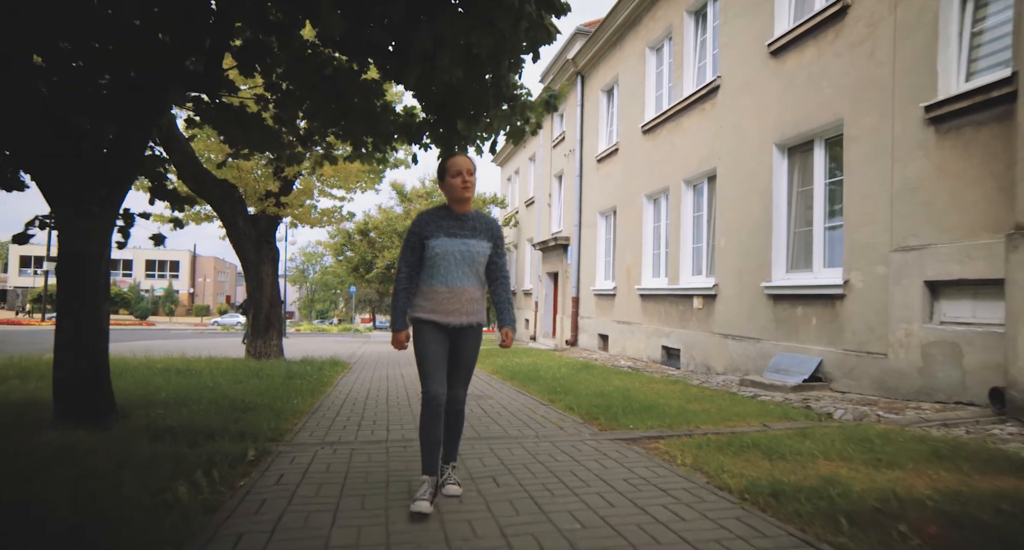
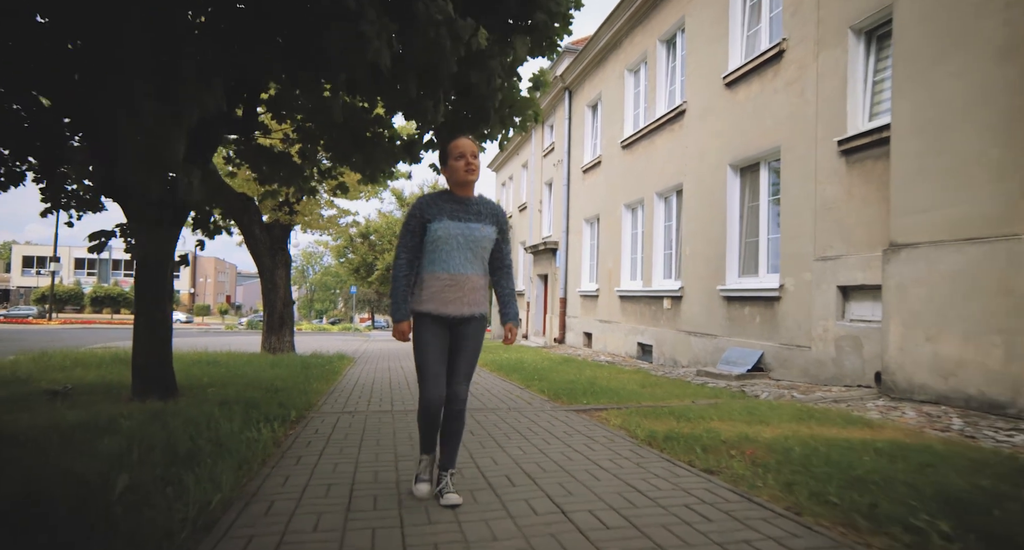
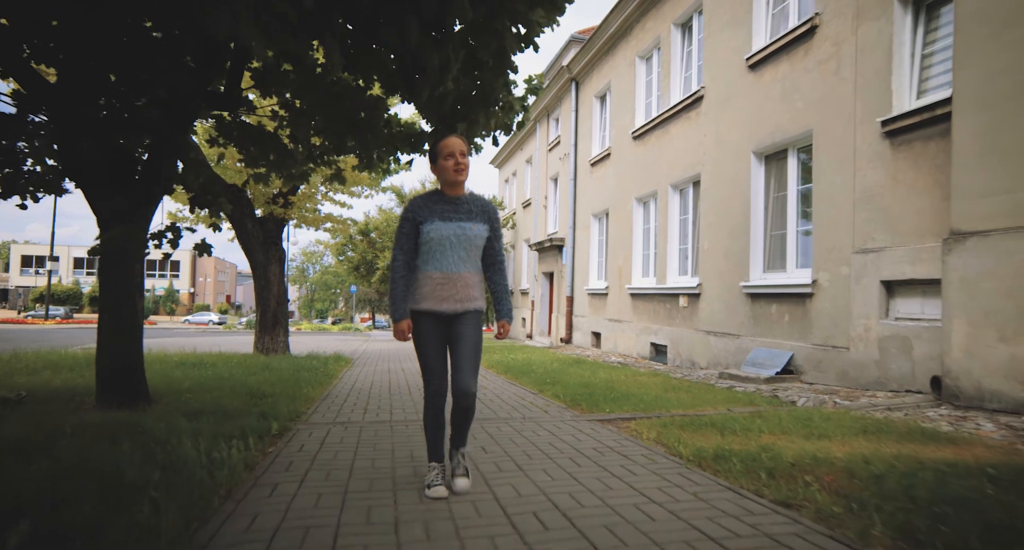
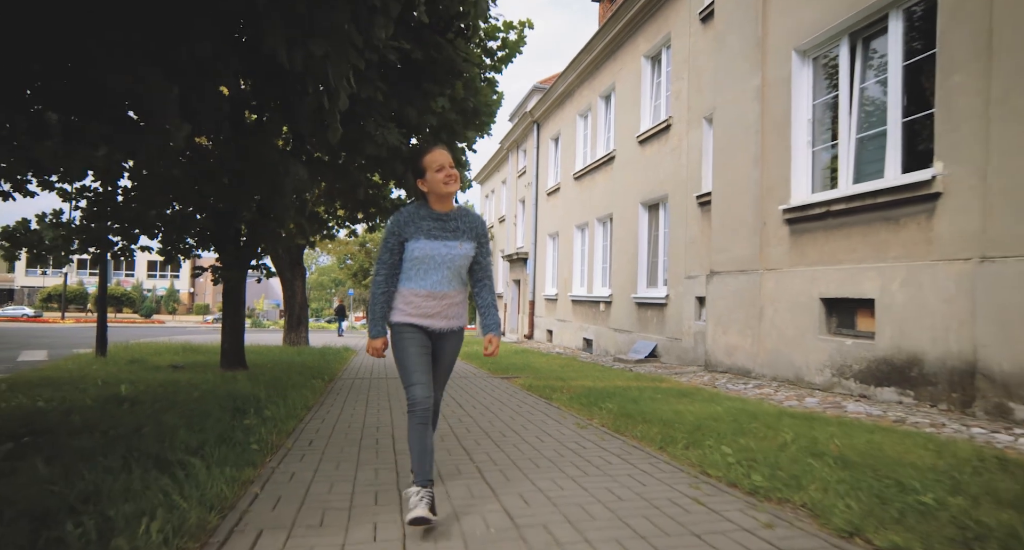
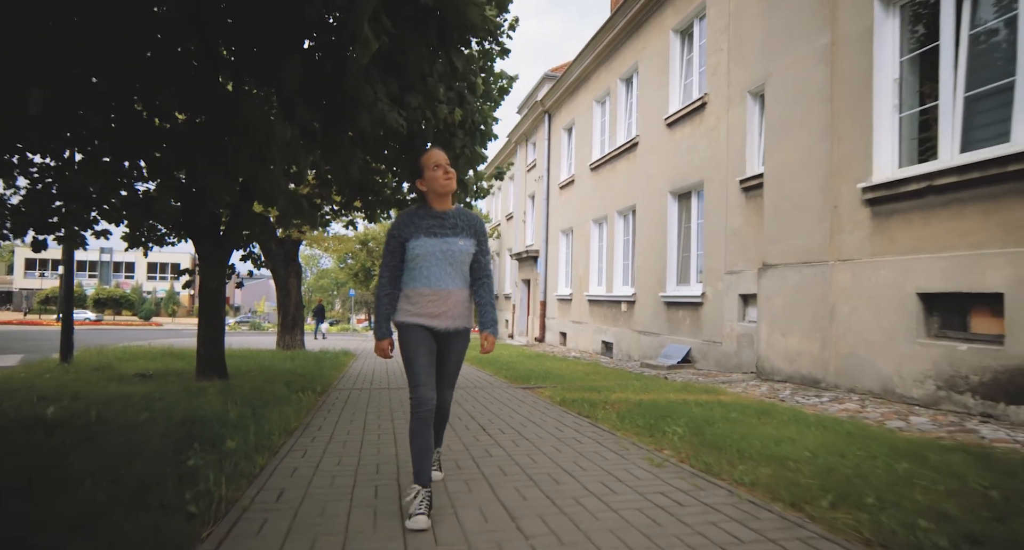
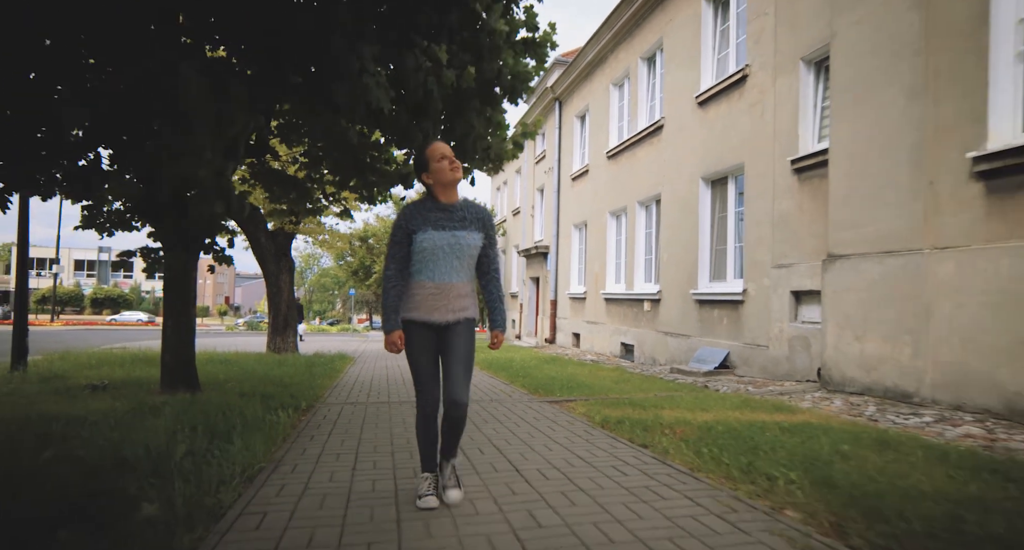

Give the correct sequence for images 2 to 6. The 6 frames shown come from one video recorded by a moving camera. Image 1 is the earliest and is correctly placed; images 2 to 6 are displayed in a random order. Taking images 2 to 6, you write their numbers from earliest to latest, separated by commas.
3, 2, 6, 5, 4
